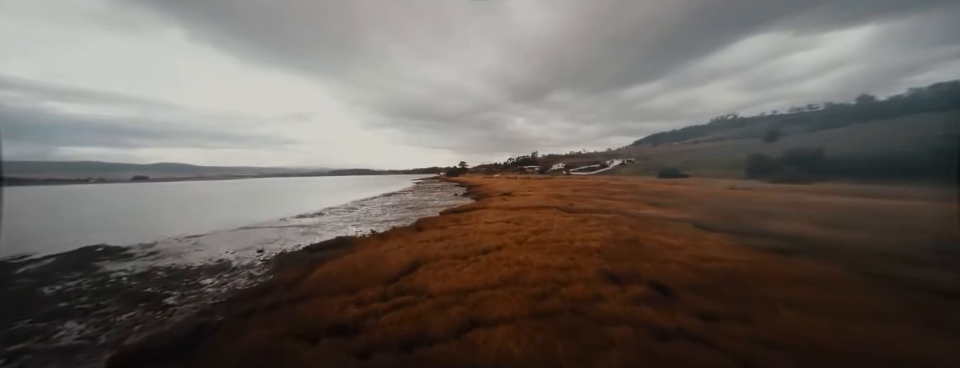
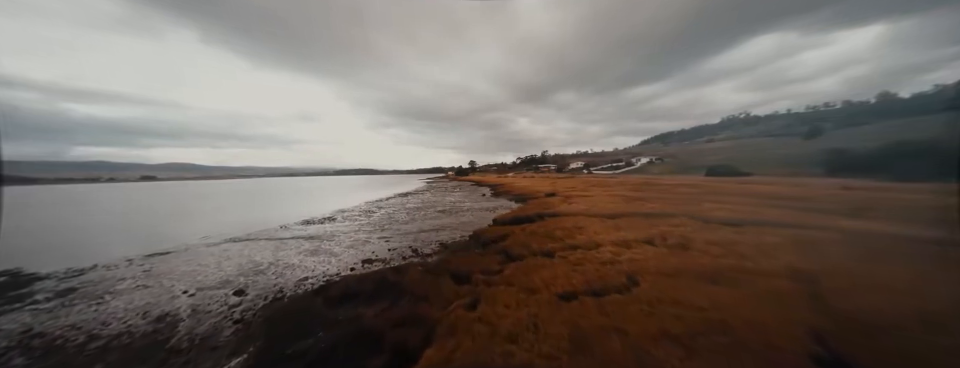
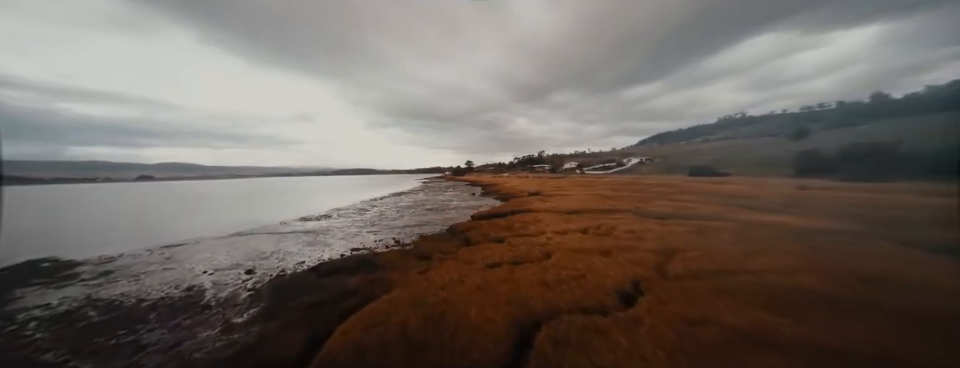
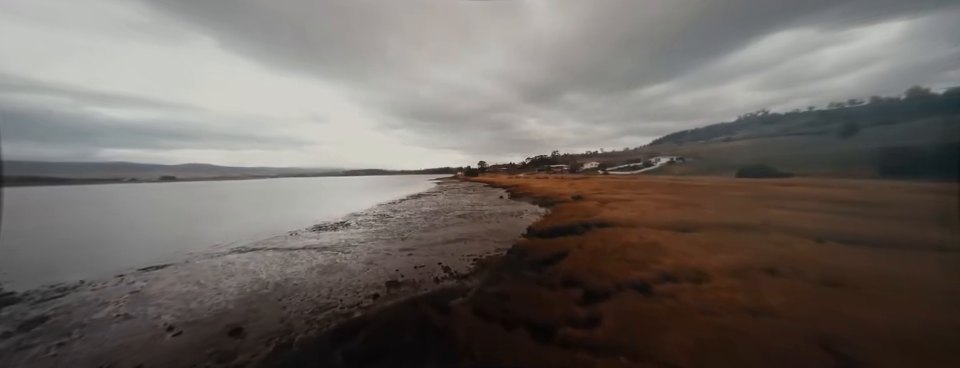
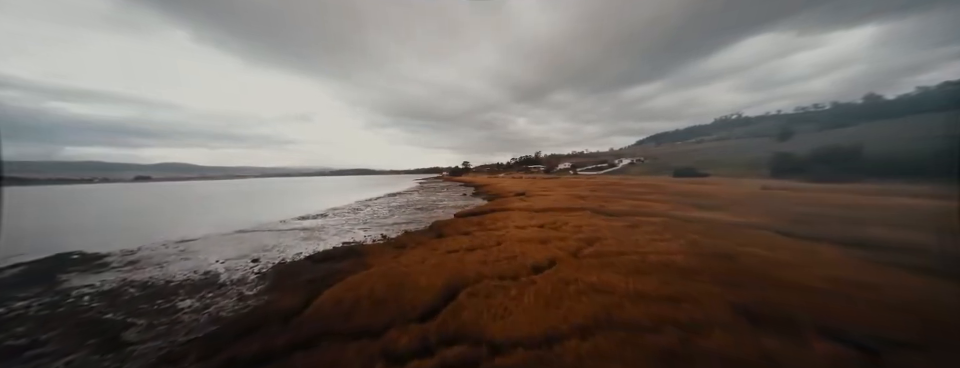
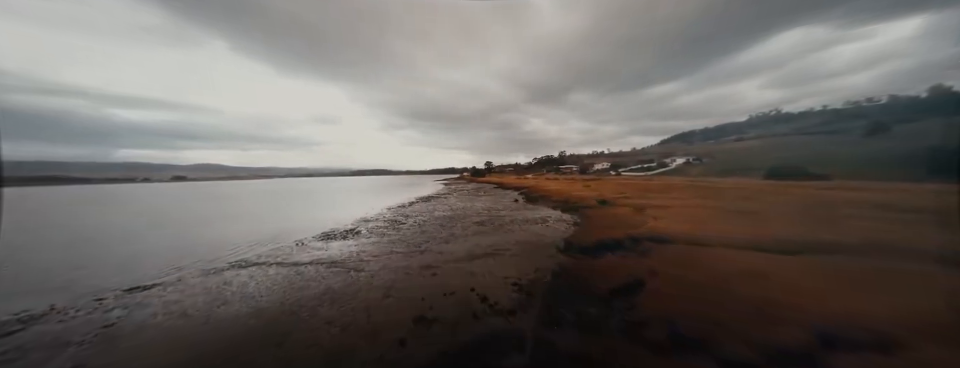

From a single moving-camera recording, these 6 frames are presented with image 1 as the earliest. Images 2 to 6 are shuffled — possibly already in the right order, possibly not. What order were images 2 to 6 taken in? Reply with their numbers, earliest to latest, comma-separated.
5, 3, 2, 4, 6
